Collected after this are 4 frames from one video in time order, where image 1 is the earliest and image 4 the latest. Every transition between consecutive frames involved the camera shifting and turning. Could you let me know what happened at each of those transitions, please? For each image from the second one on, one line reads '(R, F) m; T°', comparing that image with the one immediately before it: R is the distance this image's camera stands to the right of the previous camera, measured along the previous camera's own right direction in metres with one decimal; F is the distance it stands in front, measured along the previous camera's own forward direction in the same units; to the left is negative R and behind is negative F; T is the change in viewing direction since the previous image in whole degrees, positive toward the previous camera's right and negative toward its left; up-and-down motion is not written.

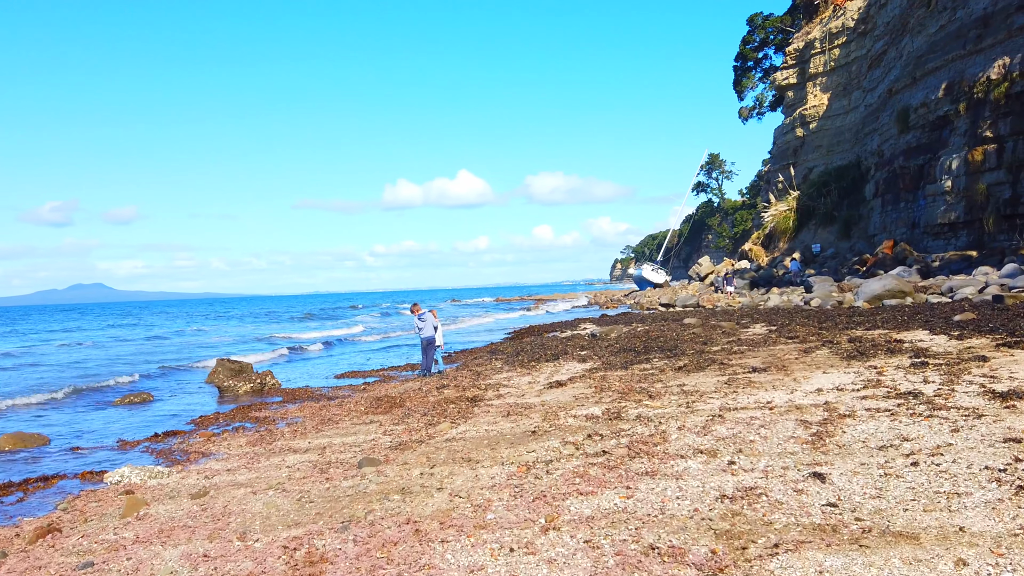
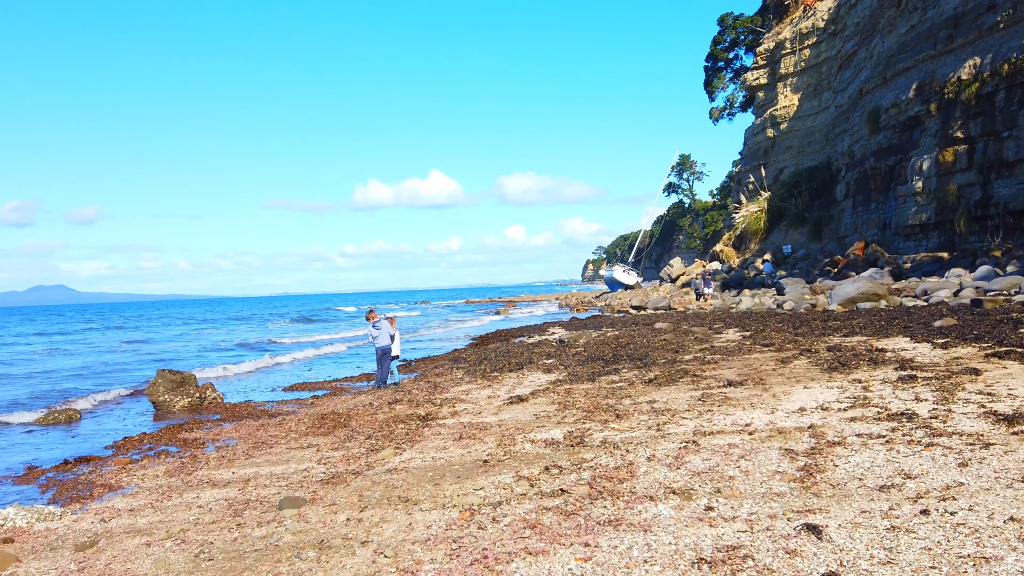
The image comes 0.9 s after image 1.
(+0.2, +1.0) m; +2°
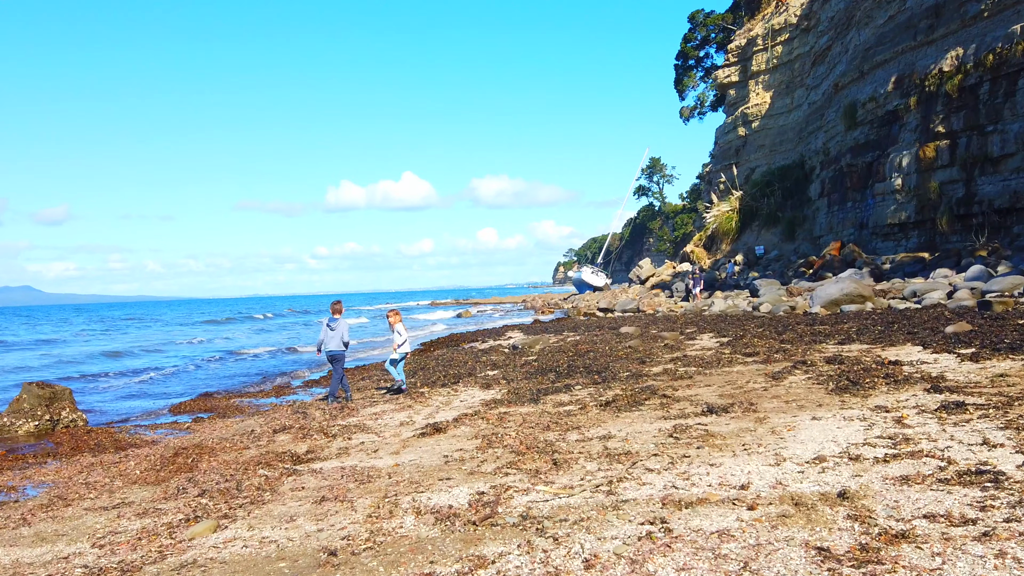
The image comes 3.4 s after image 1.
(+0.6, +2.7) m; +2°
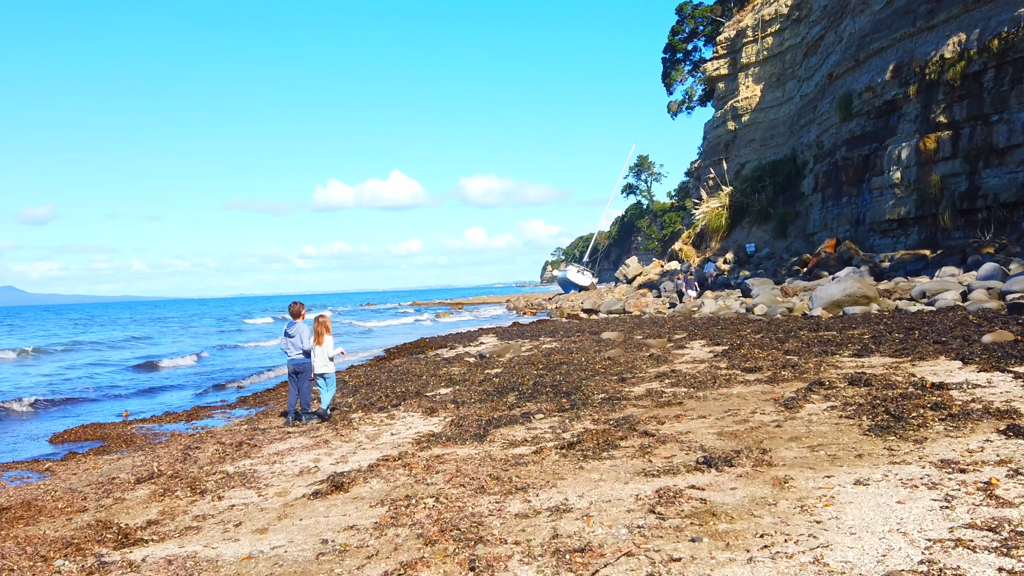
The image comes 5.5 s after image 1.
(+0.5, +2.2) m; +1°
